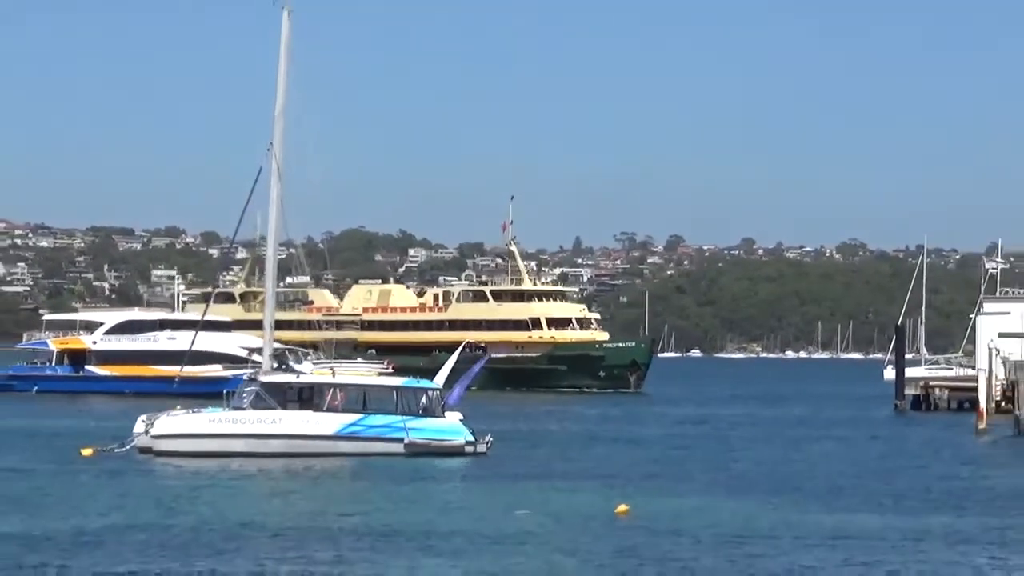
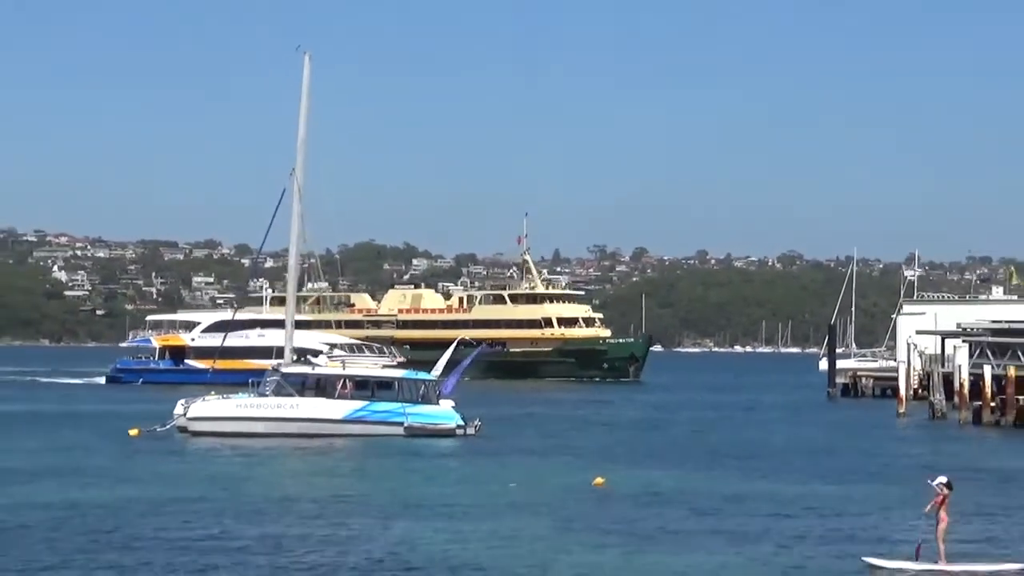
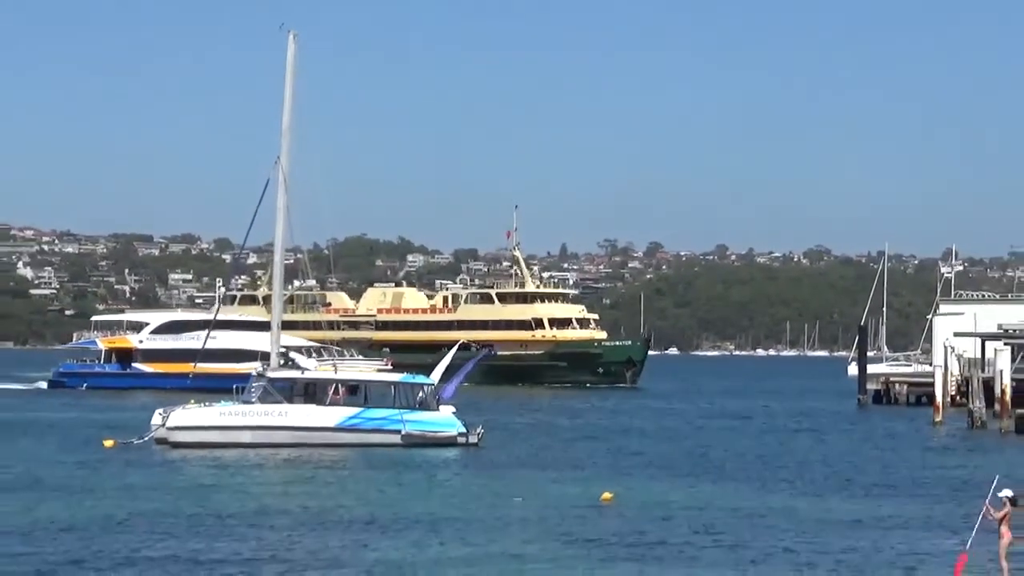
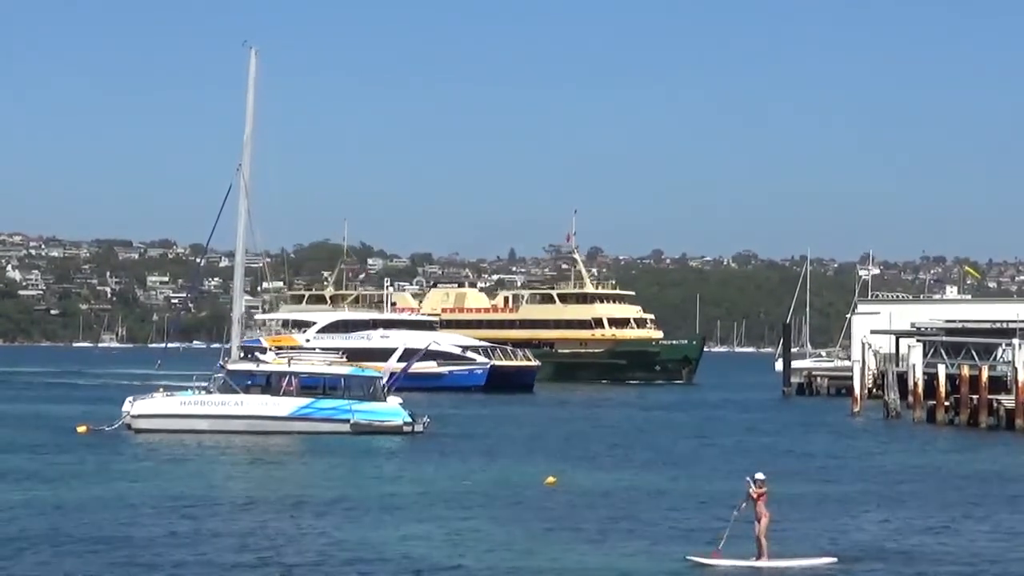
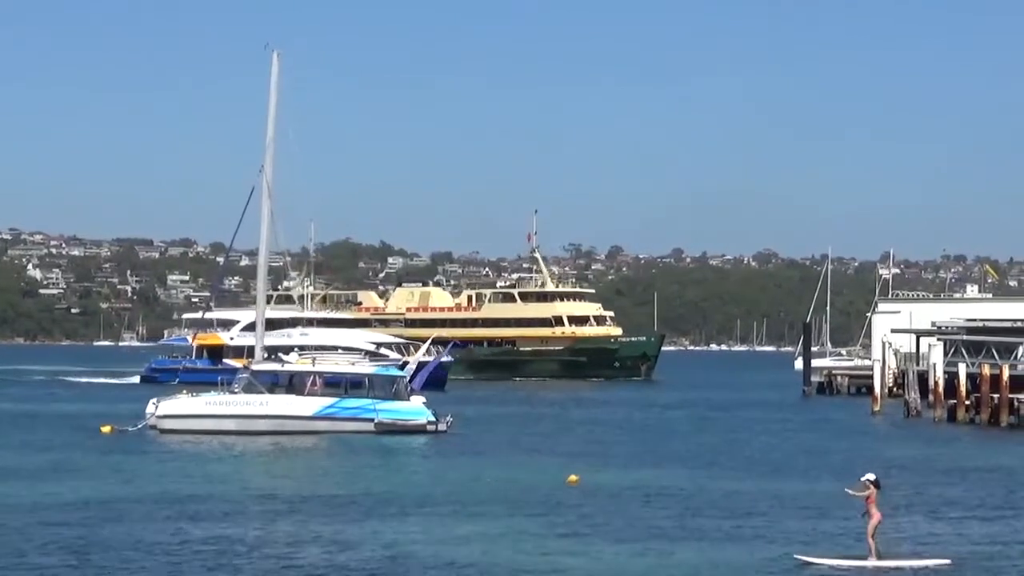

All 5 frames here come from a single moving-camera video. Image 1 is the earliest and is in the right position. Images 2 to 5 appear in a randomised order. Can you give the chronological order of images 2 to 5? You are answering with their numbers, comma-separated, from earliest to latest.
3, 2, 5, 4
